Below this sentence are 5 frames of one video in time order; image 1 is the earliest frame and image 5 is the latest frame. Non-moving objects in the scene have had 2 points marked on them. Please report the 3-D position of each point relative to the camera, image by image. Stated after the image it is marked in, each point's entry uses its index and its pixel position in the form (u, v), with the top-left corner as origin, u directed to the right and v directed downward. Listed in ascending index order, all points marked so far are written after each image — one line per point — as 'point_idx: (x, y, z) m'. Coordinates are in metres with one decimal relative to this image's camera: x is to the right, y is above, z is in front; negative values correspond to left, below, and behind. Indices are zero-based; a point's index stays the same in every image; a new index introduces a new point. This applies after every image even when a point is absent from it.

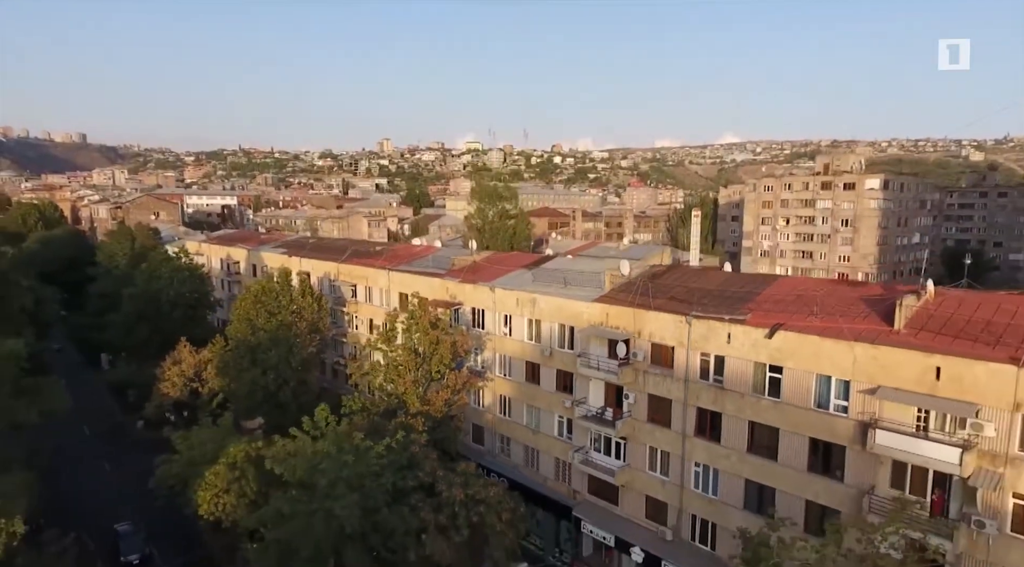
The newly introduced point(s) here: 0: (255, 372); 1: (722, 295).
0: (-6.8, -2.4, +19.7) m
1: (+3.7, -0.2, +13.0) m
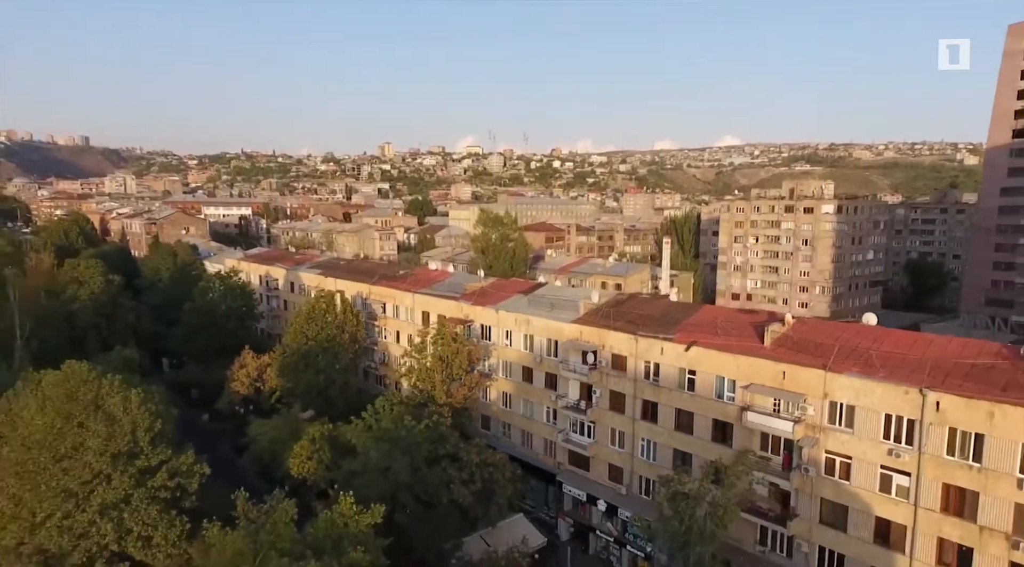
0: (-6.8, -3.1, +25.0) m
1: (+3.7, -0.9, +18.2) m
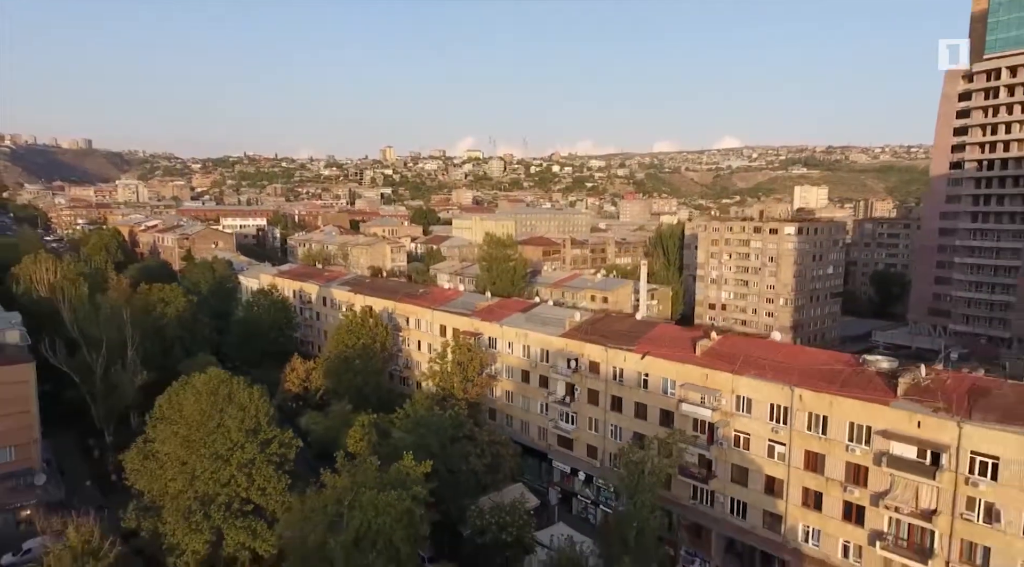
0: (-6.8, -3.9, +30.9) m
1: (+3.8, -1.7, +24.1) m
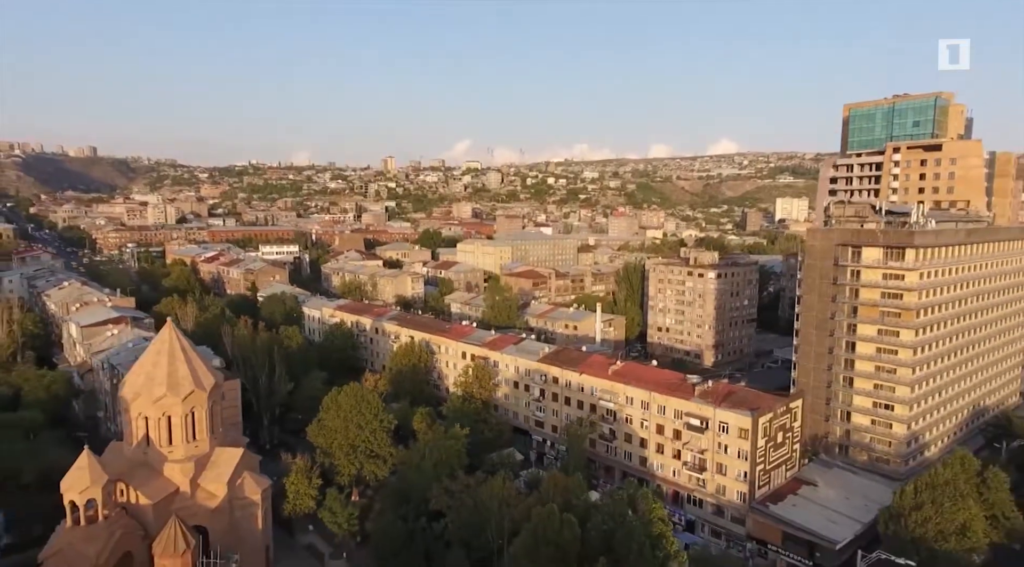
0: (-7.1, -6.7, +48.4) m
1: (+3.5, -4.4, +41.7) m
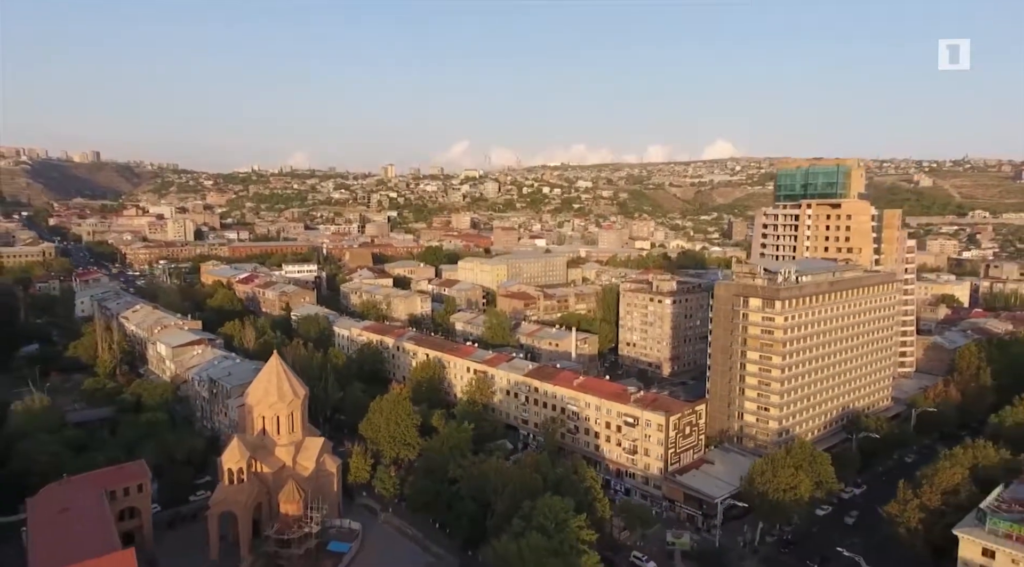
0: (-7.7, -9.4, +63.4) m
1: (+2.9, -7.2, +56.8) m
